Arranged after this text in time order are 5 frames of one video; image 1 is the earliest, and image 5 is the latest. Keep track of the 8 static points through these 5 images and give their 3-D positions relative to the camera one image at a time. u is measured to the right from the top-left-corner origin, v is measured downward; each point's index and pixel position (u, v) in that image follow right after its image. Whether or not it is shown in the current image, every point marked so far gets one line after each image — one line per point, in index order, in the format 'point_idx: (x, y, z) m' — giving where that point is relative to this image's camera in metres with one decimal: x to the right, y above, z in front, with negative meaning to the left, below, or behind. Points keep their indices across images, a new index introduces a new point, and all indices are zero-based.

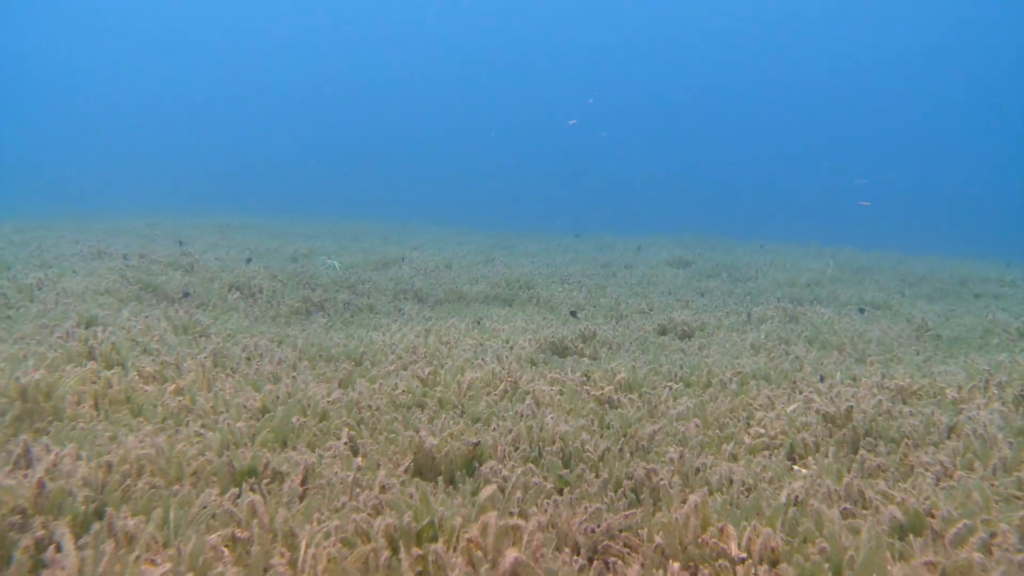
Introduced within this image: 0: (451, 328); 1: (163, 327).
0: (-0.4, -0.3, +6.8) m
1: (-2.0, -0.2, +5.3) m
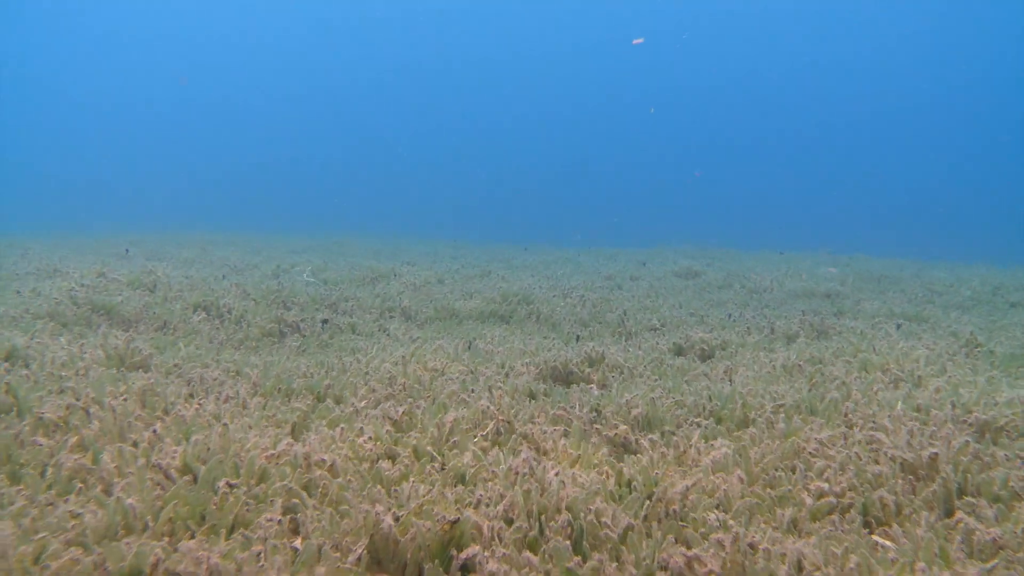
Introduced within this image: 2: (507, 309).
0: (-0.5, -0.4, +6.0) m
1: (-2.0, -0.3, +4.5) m
2: (0.0, -0.2, +8.7) m
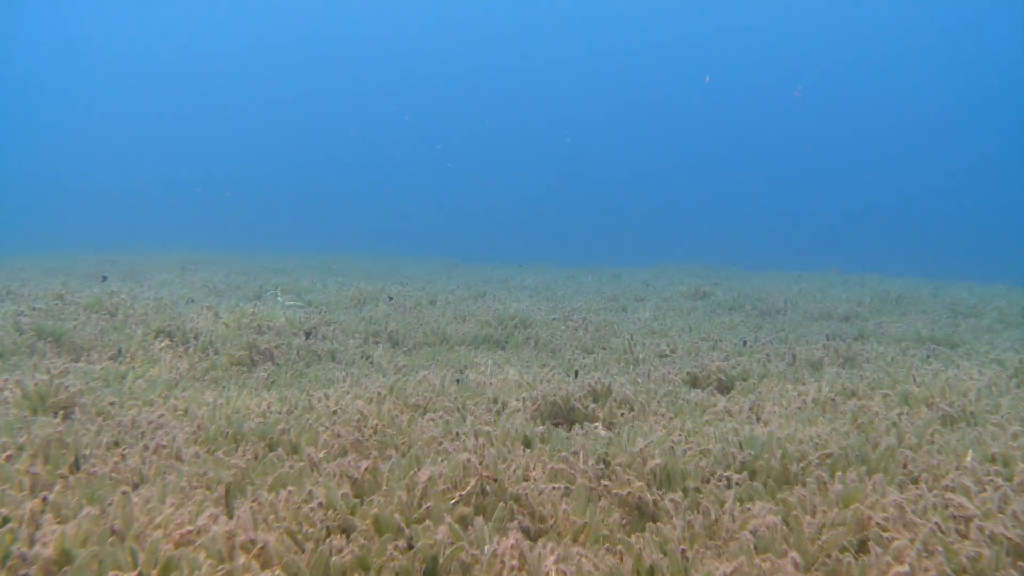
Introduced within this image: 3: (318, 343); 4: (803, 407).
0: (-0.5, -0.5, +5.3) m
1: (-2.1, -0.4, +3.8) m
2: (-0.1, -0.4, +8.0) m
3: (-1.5, -0.4, +7.3) m
4: (+1.4, -0.6, +4.6) m
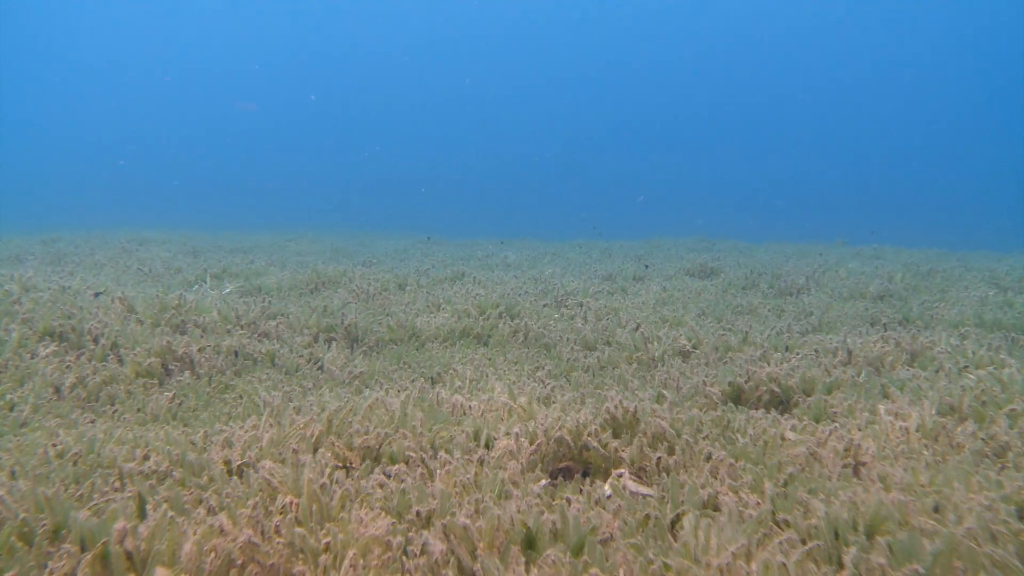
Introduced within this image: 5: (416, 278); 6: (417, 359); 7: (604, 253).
0: (-0.6, -0.5, +3.9) m
1: (-2.1, -0.5, +2.4) m
2: (-0.2, -0.3, +6.6) m
3: (-1.6, -0.4, +5.9) m
4: (+1.4, -0.5, +3.2) m
5: (-0.9, +0.1, +9.0) m
6: (-0.6, -0.4, +5.8) m
7: (+1.4, +0.5, +14.3) m
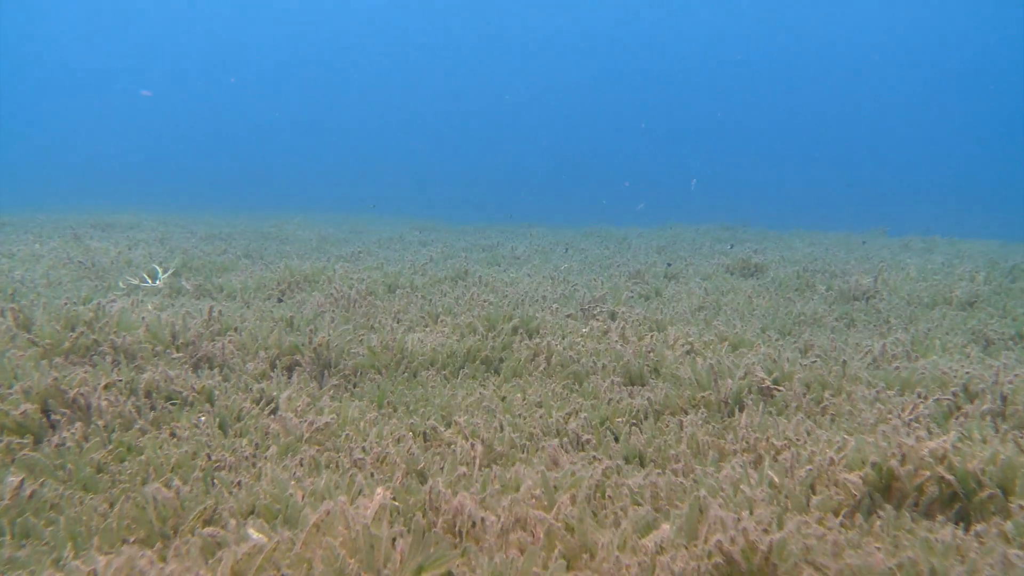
0: (-0.5, -0.6, +2.4) m
1: (-2.0, -0.6, +0.9) m
2: (-0.1, -0.3, +5.1) m
3: (-1.5, -0.4, +4.4) m
4: (+1.5, -0.7, +1.7) m
5: (-0.8, +0.1, +7.5) m
6: (-0.5, -0.5, +4.3) m
7: (+1.5, +0.6, +12.8) m
